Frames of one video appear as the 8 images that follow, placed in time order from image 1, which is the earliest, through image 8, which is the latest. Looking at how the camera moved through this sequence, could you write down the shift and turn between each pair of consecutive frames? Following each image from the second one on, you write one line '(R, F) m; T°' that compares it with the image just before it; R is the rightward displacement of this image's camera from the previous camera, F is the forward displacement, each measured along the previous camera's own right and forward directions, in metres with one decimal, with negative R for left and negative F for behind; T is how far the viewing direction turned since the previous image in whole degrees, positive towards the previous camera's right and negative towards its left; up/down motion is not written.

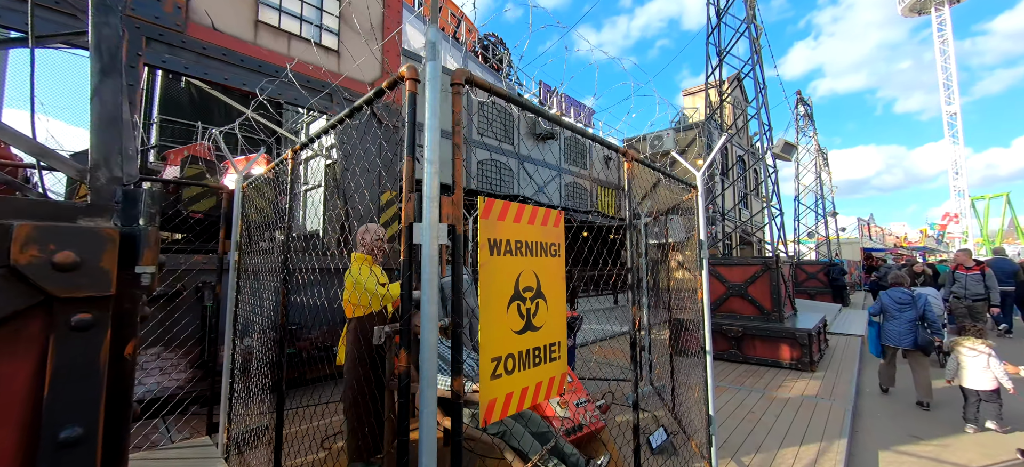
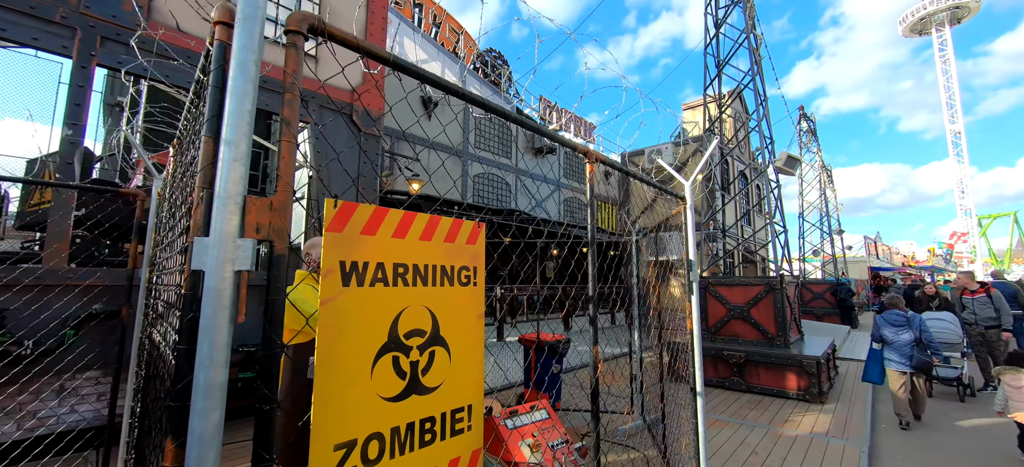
(+0.3, +0.4) m; 0°
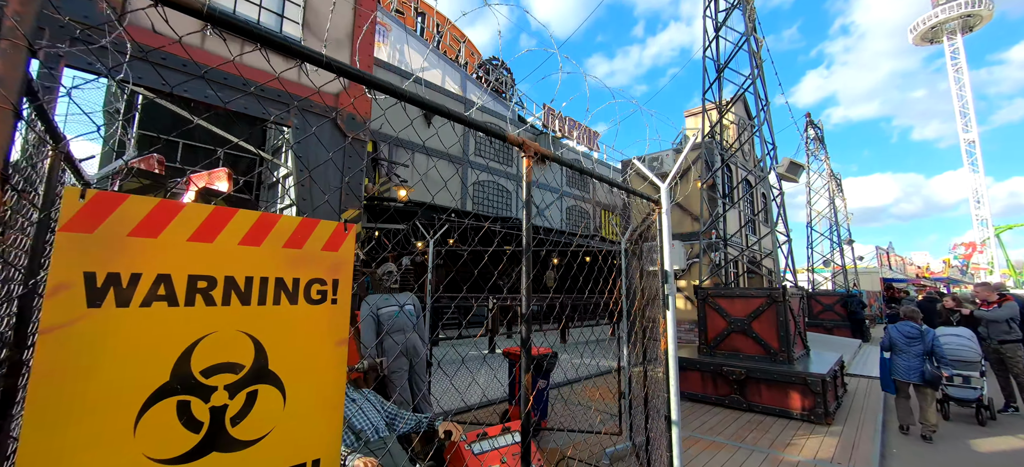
(+0.3, +0.2) m; -1°
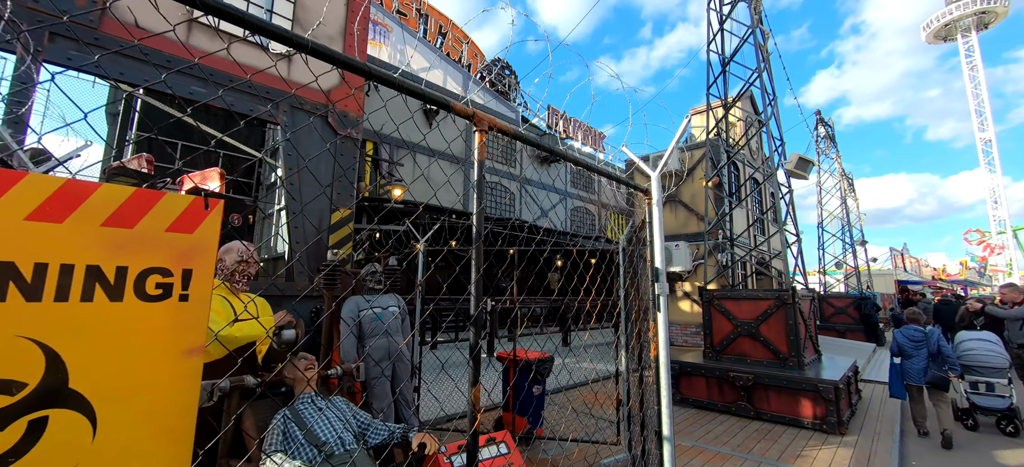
(+0.2, +0.2) m; -1°
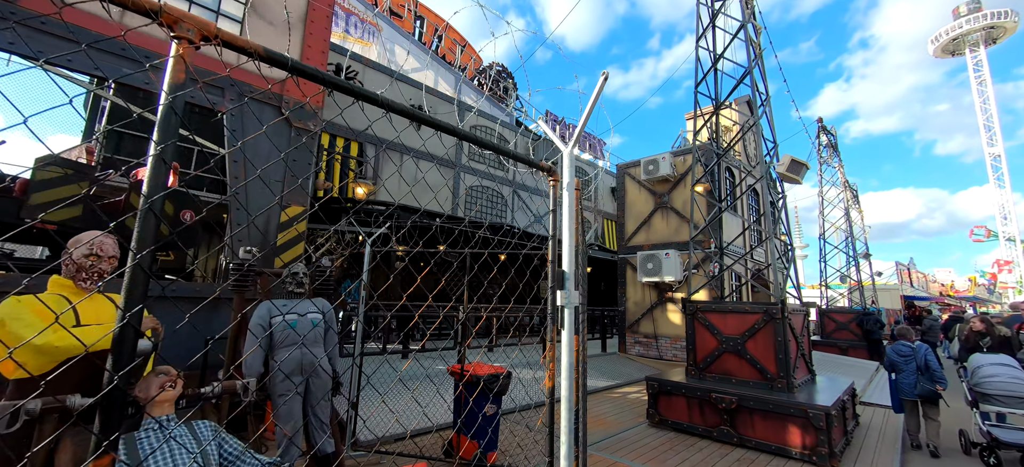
(+0.5, +0.4) m; -1°
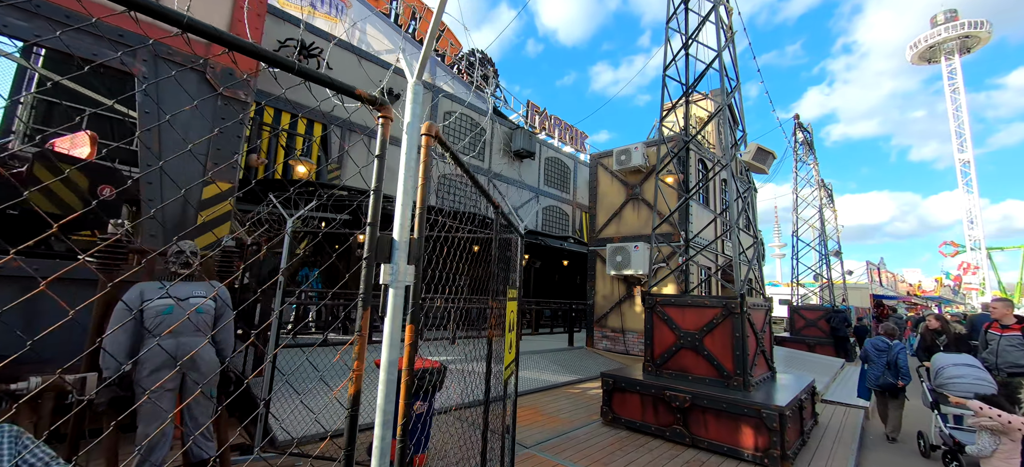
(+0.4, +0.3) m; +2°
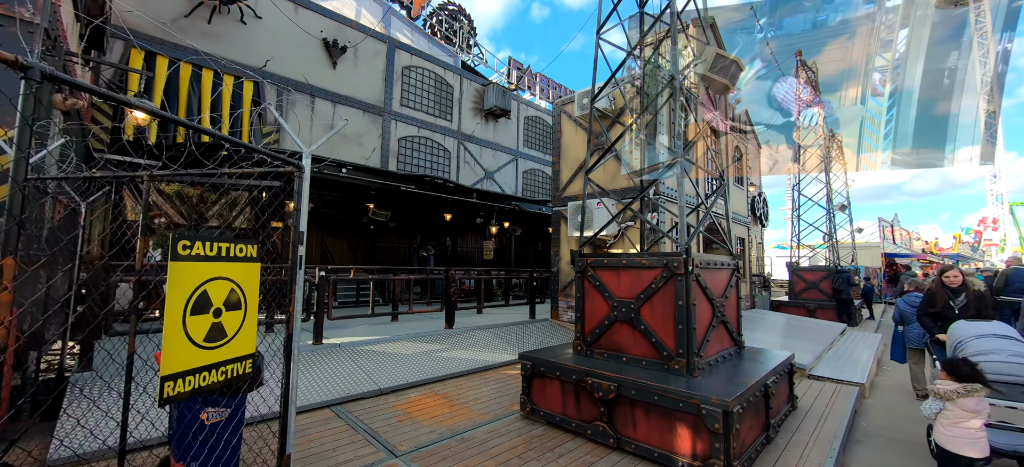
(+1.2, +1.1) m; -1°
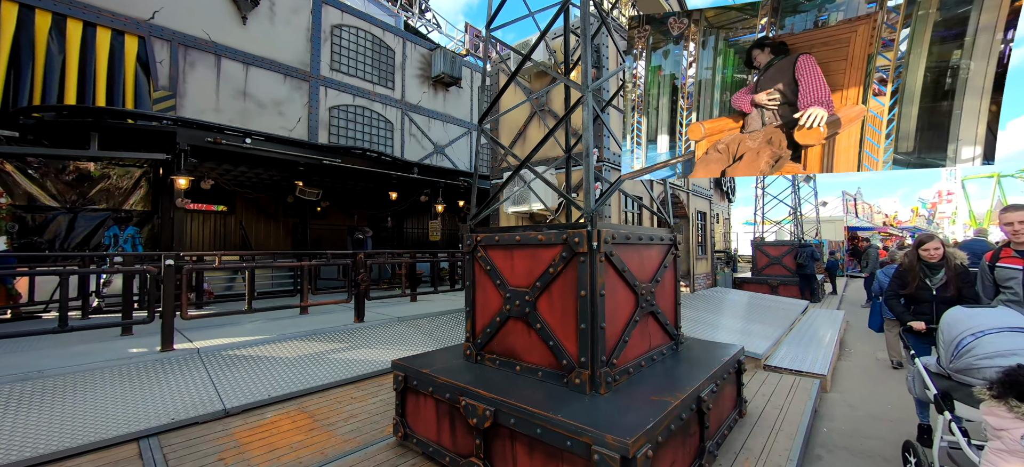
(+0.9, +1.0) m; +3°
